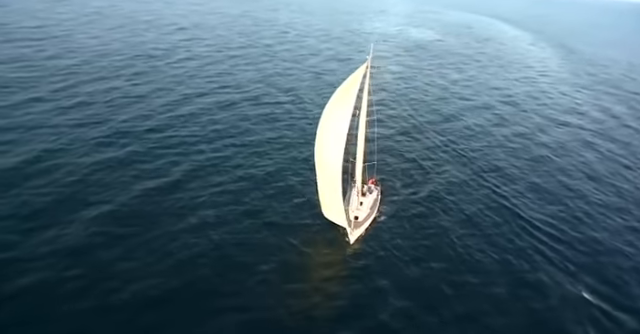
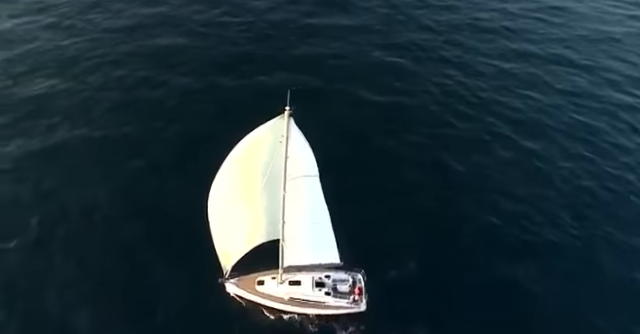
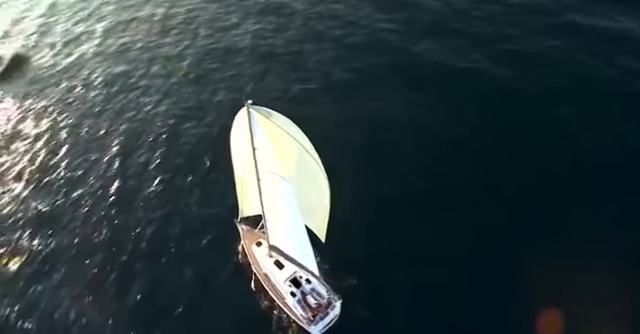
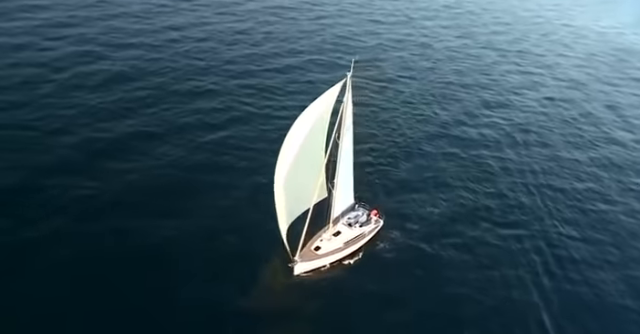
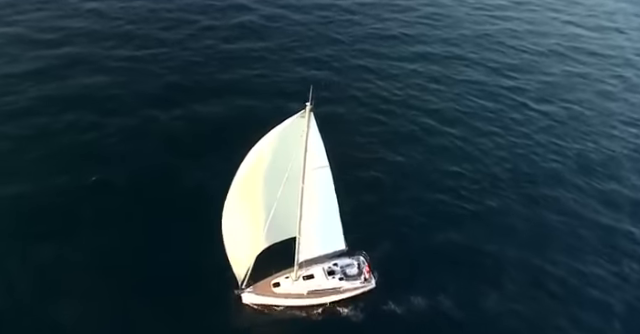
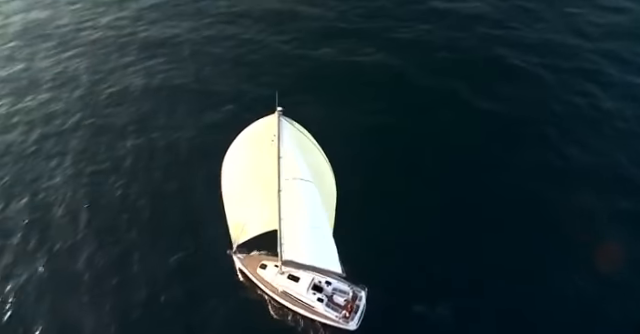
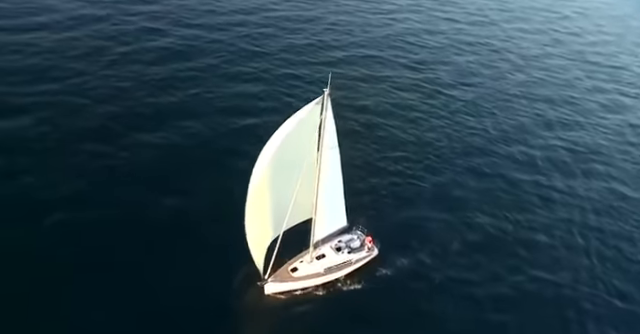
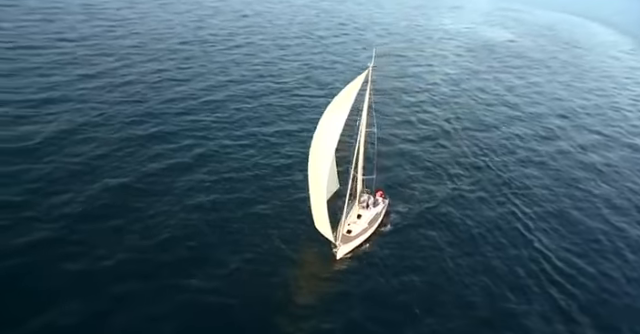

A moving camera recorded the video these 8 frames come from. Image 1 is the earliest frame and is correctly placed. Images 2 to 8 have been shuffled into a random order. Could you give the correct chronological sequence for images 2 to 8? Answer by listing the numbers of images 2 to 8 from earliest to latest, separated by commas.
8, 4, 7, 5, 2, 6, 3
